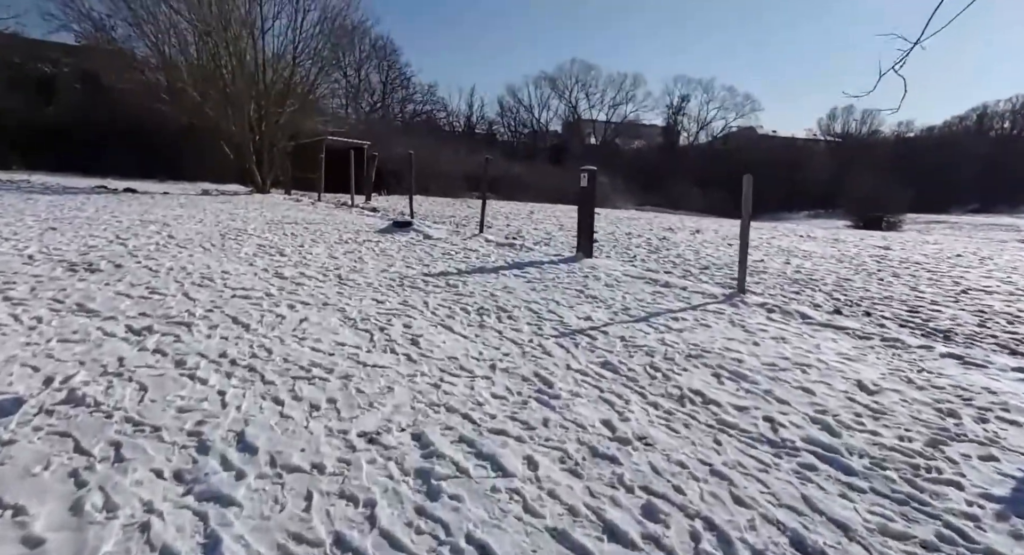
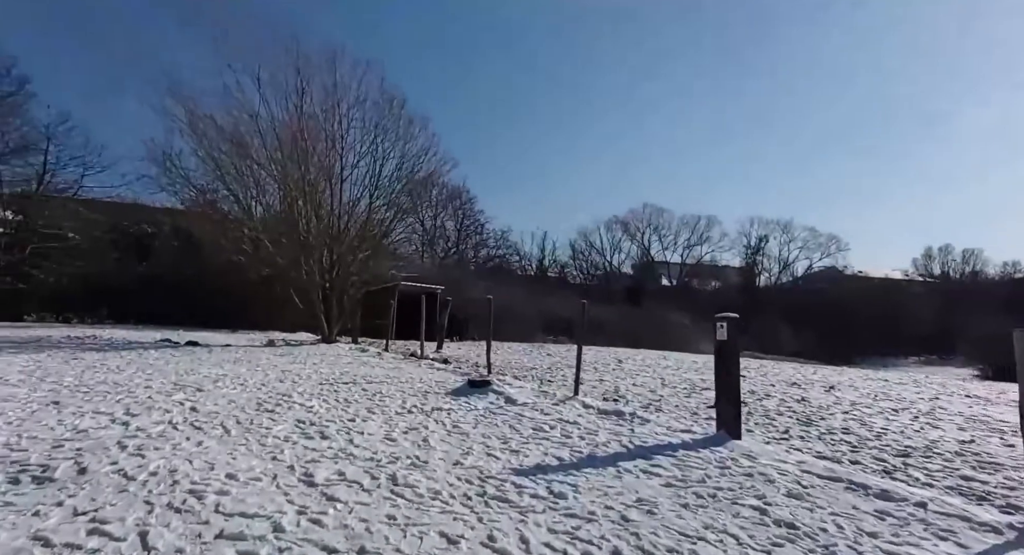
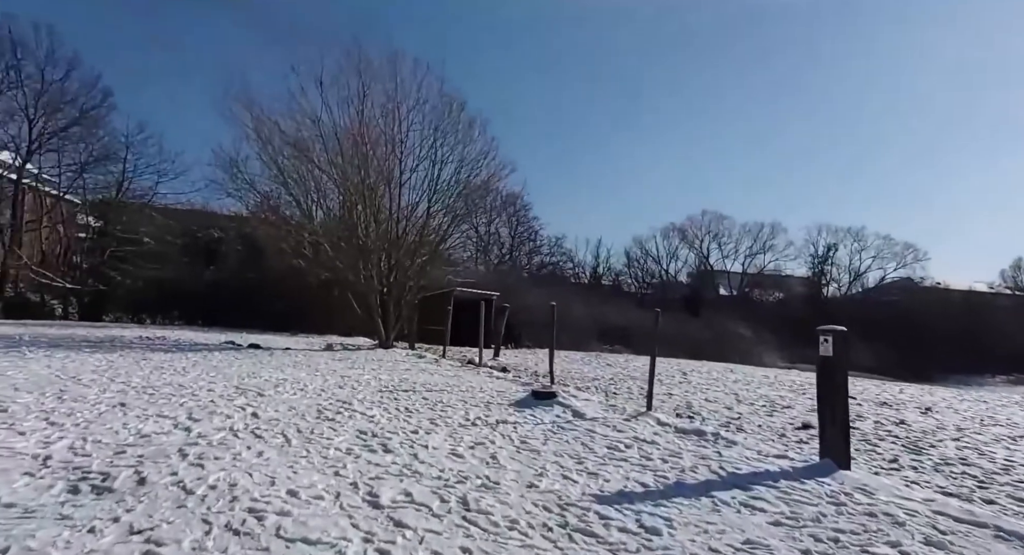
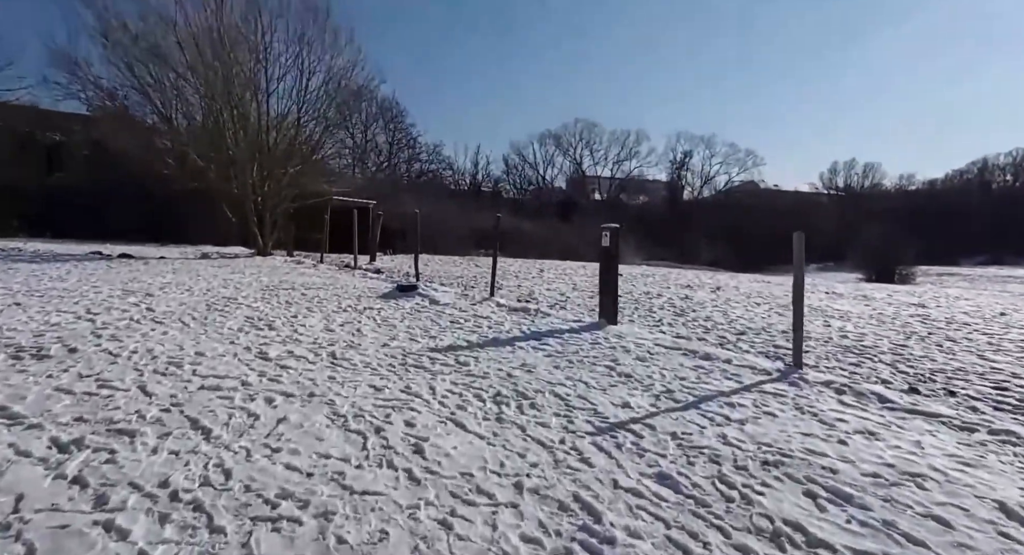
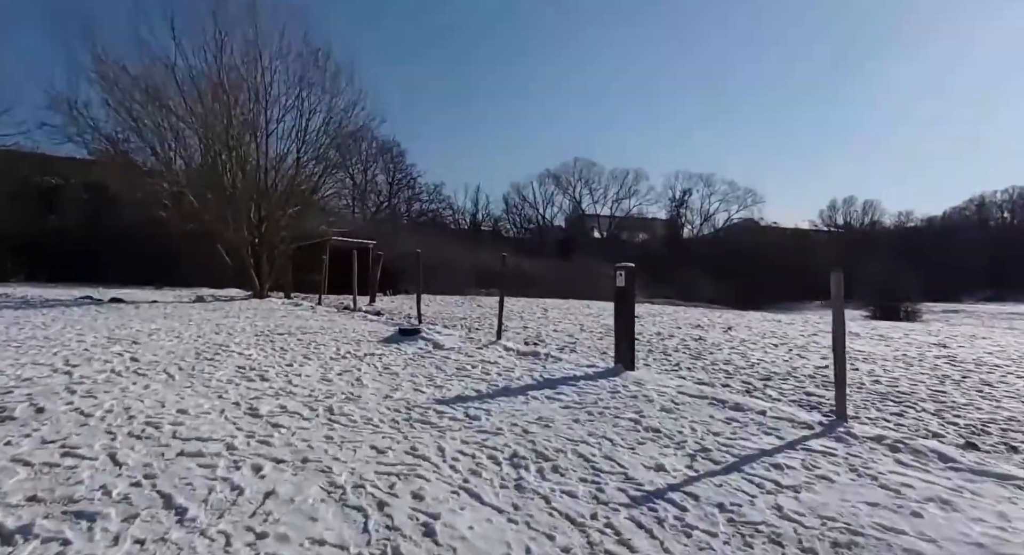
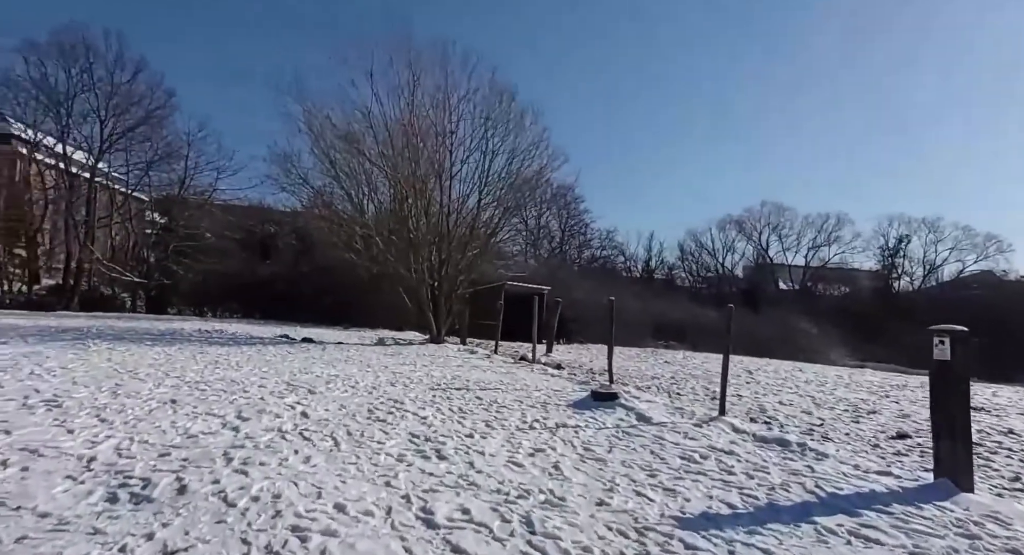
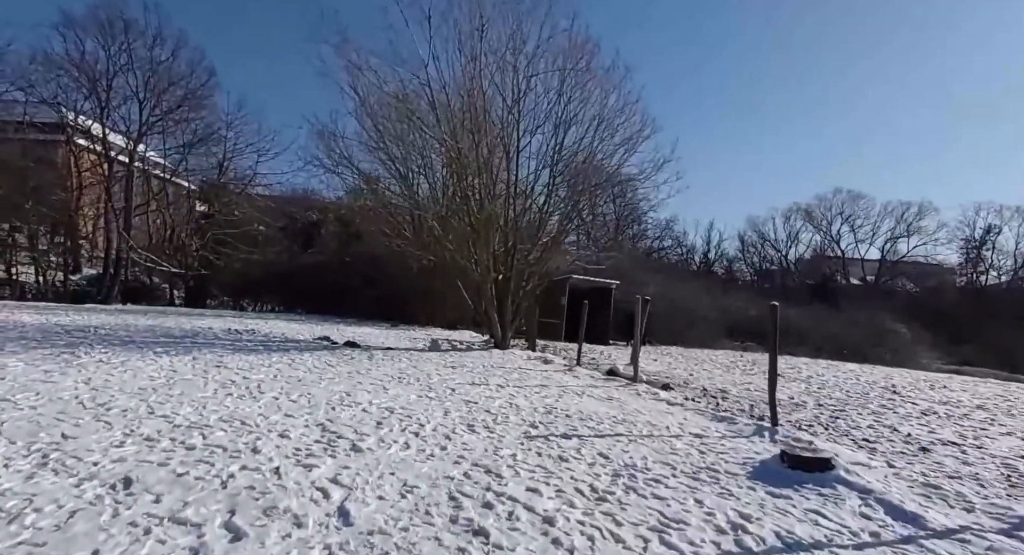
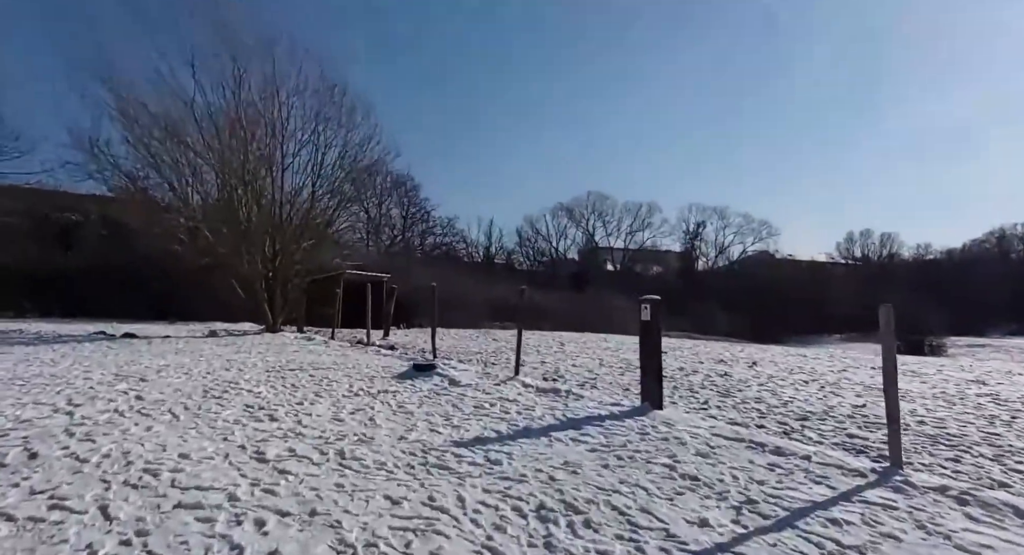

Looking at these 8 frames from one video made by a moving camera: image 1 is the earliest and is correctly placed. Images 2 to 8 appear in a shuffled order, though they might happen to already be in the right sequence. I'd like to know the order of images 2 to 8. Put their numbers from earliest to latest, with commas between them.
4, 5, 8, 2, 3, 6, 7
